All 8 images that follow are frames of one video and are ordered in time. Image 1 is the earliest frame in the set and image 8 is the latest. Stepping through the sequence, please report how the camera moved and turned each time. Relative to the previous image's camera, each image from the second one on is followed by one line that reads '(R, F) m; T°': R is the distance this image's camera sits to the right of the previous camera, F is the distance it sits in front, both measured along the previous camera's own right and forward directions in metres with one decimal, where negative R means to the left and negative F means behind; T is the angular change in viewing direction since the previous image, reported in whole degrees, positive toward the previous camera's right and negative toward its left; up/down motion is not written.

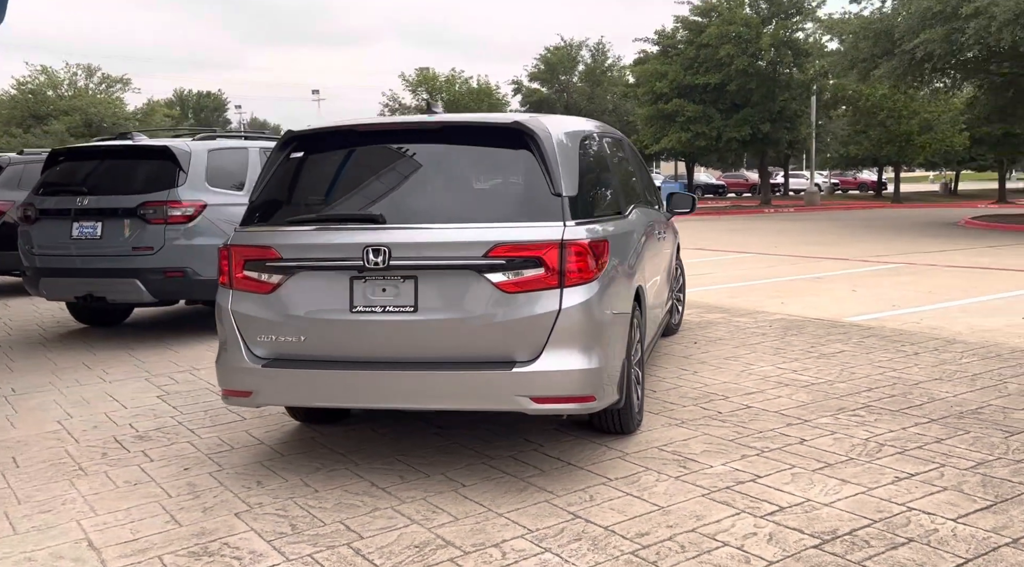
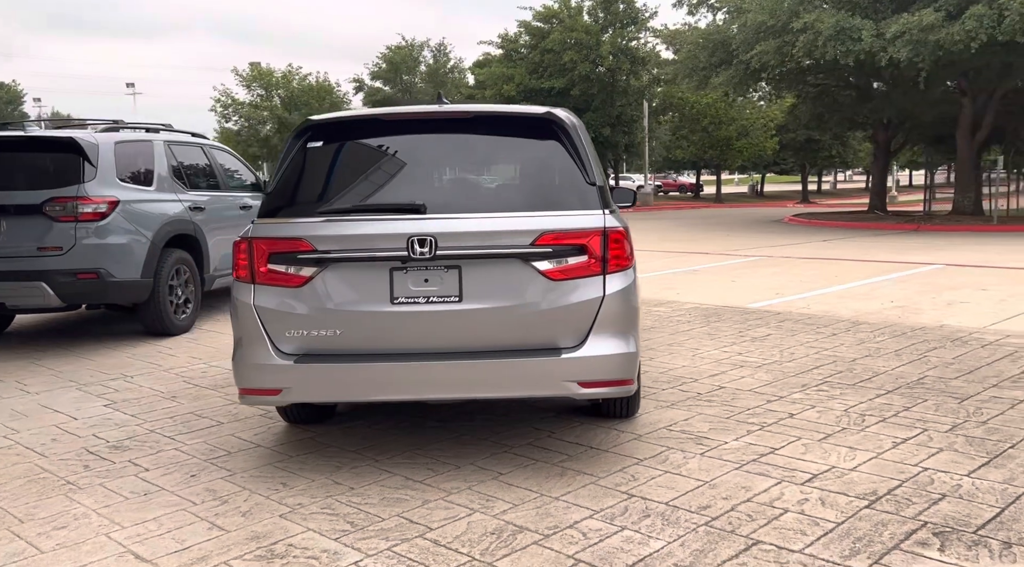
(-1.0, 0.0) m; +11°
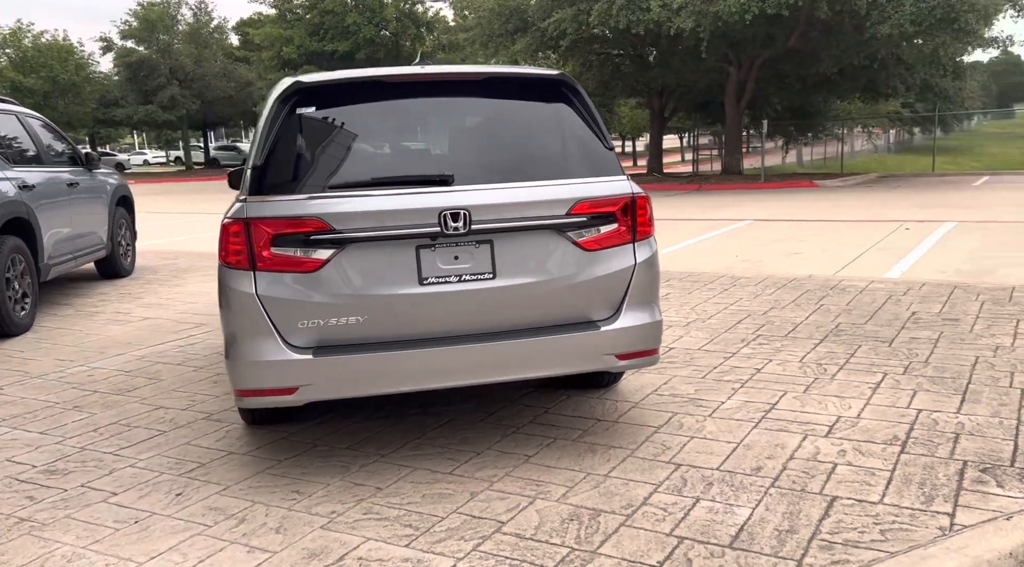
(-1.2, +0.4) m; +15°
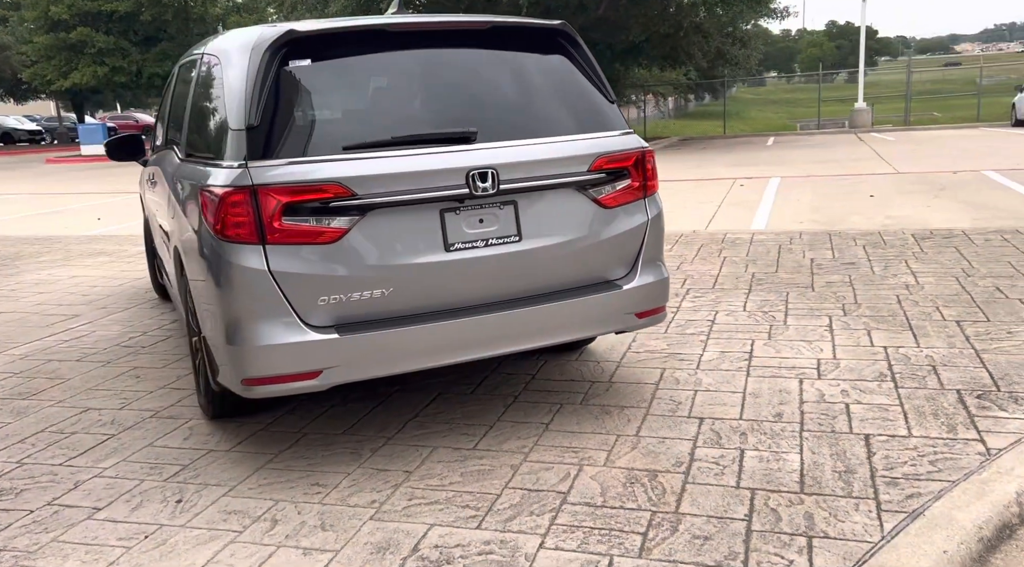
(-0.9, +0.3) m; +13°
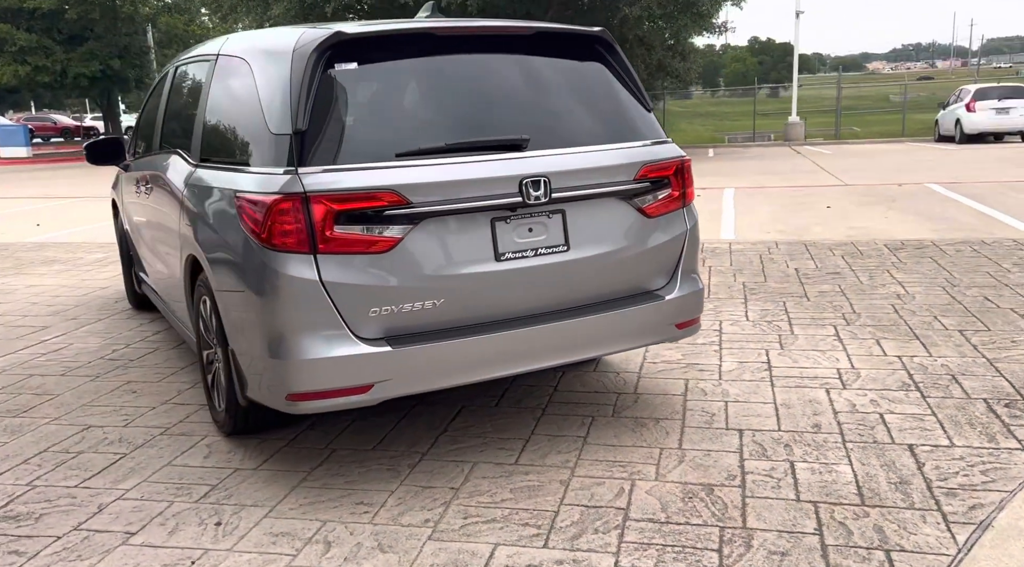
(-0.5, +0.1) m; +4°
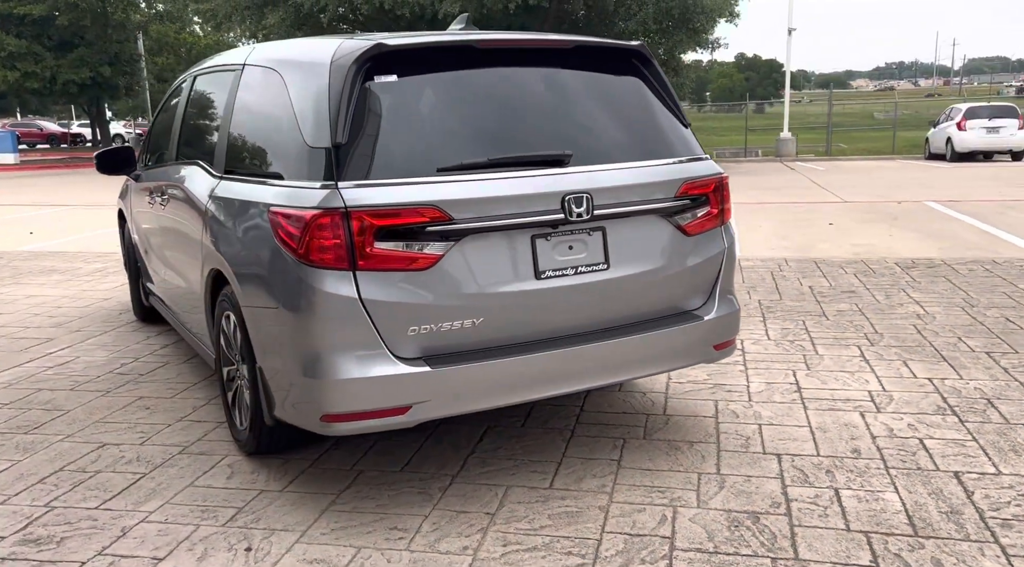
(-0.2, +0.1) m; +1°
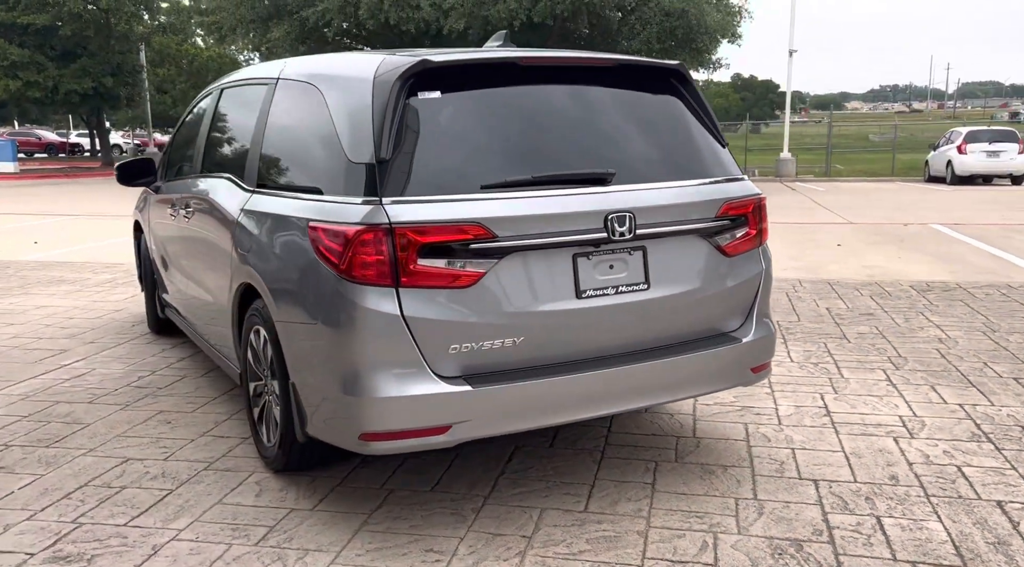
(-0.2, +0.1) m; 0°
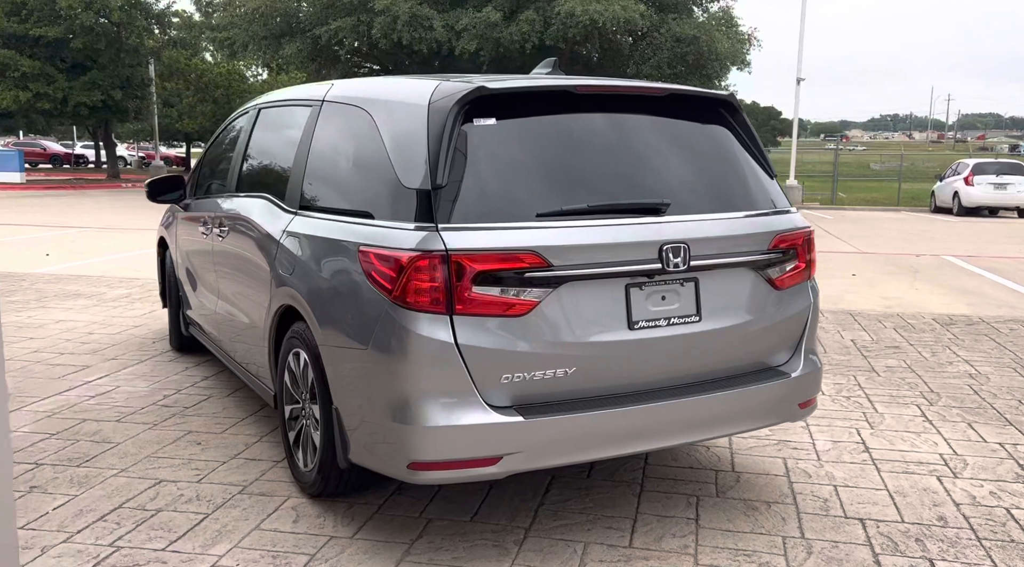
(-0.2, 0.0) m; 0°
